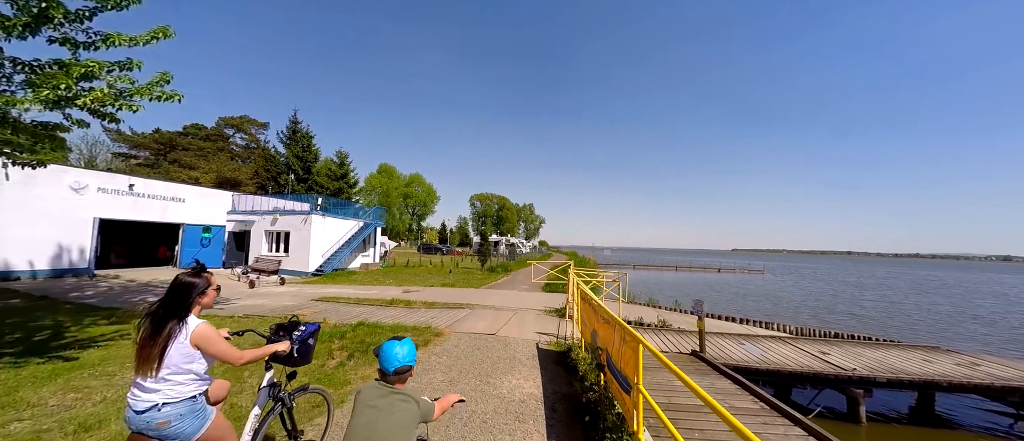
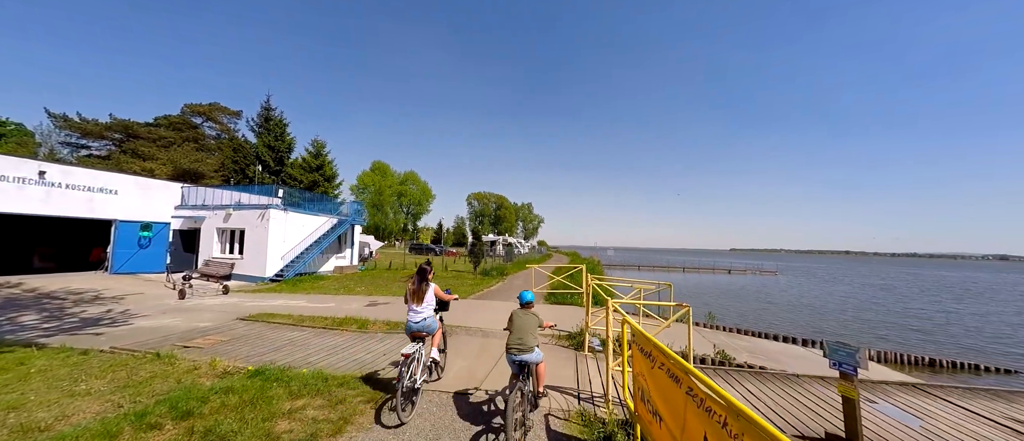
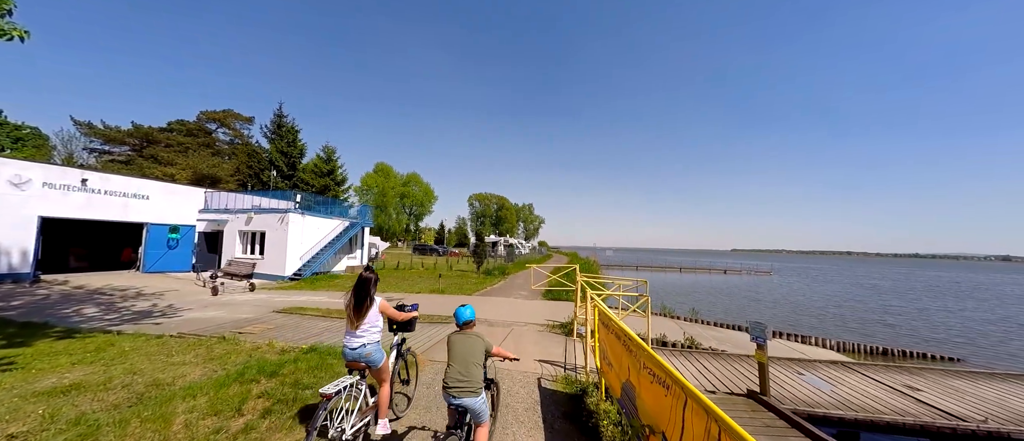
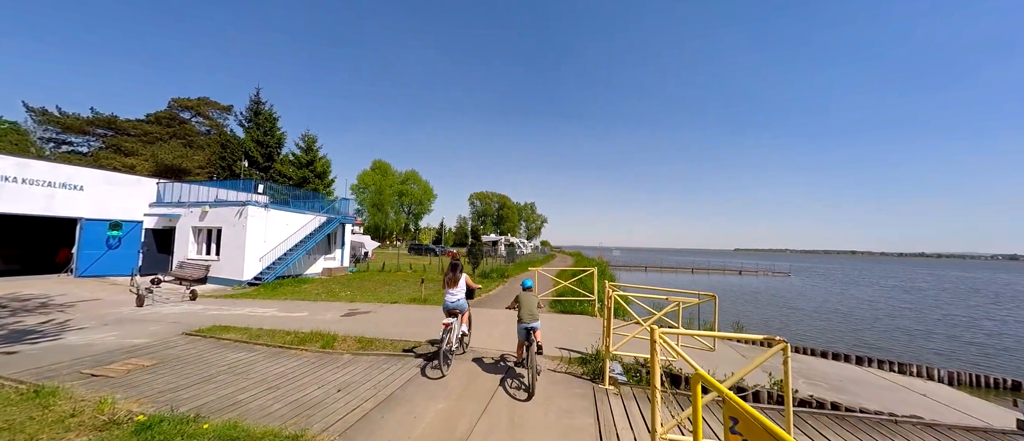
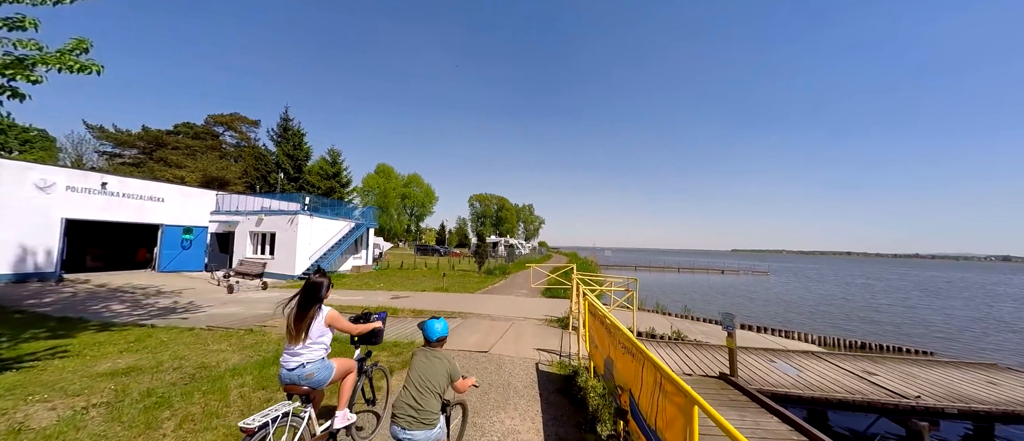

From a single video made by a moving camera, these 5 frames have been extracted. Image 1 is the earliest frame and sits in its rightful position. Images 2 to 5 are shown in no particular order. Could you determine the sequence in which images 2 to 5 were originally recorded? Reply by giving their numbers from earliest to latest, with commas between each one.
5, 3, 2, 4
